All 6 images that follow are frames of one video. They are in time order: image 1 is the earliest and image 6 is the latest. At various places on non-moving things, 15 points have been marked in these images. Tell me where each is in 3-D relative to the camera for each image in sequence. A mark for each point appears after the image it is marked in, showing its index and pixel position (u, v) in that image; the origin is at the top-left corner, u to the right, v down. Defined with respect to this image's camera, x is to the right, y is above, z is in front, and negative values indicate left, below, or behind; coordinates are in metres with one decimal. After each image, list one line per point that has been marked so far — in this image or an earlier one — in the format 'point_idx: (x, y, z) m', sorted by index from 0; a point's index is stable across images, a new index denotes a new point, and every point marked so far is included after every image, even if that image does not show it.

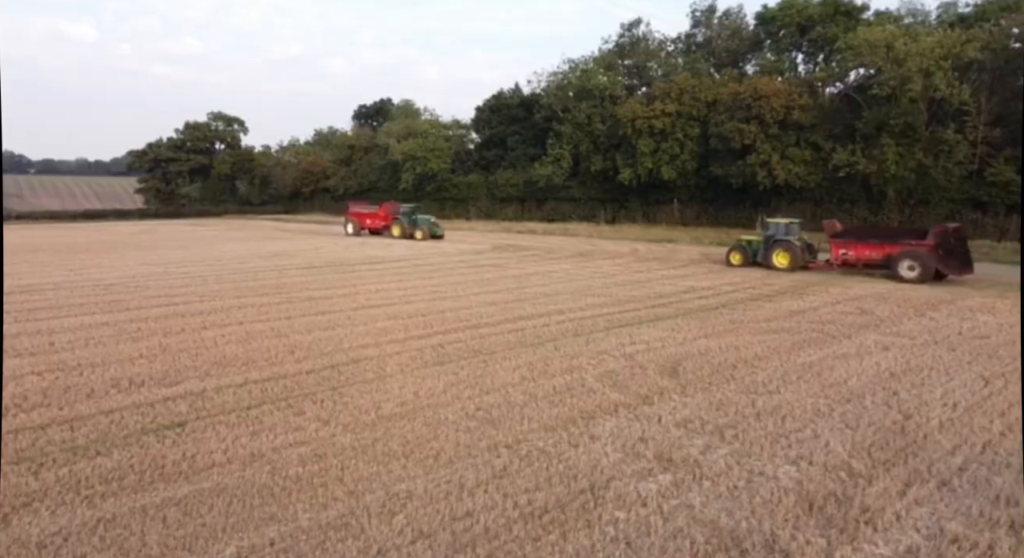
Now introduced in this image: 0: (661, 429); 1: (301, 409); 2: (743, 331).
0: (+1.2, -1.2, +4.2) m
1: (-1.8, -1.1, +4.6) m
2: (+3.1, -0.7, +7.2) m
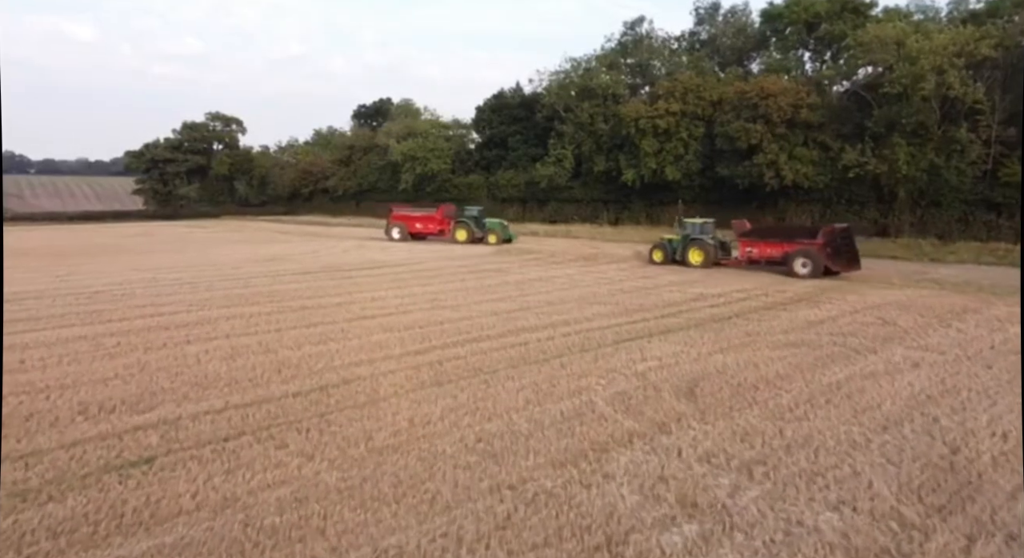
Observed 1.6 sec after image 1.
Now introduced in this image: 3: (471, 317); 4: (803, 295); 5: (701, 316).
0: (+1.2, -1.3, +3.8) m
1: (-1.8, -1.3, +4.1) m
2: (+3.1, -0.8, +6.7) m
3: (-0.6, -0.6, +8.1) m
4: (+5.3, -0.3, +9.7) m
5: (+2.9, -0.6, +8.2) m
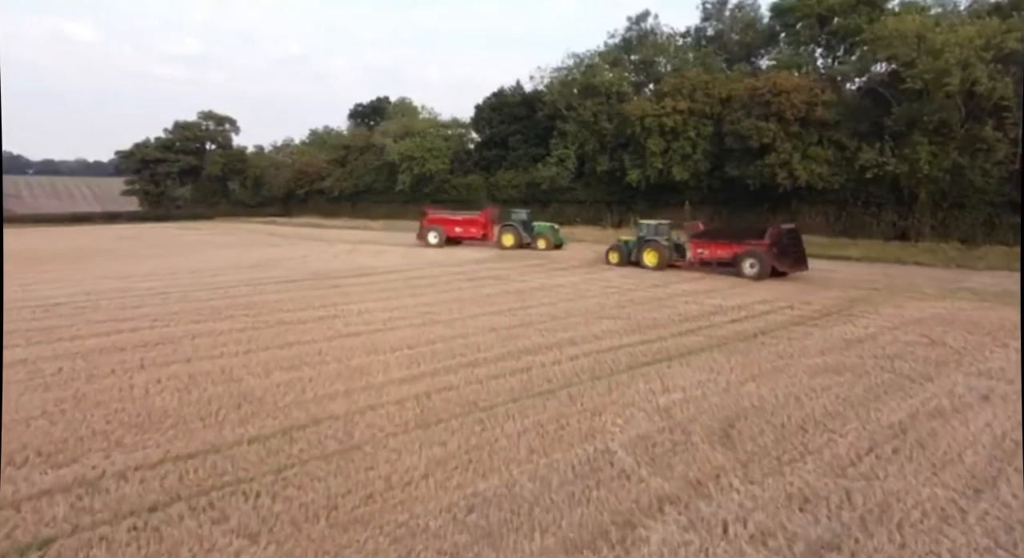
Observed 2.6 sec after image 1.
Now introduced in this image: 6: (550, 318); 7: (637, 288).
0: (+1.2, -1.5, +3.0) m
1: (-1.8, -1.4, +3.3) m
2: (+3.1, -1.0, +5.9) m
3: (-0.6, -0.8, +7.3) m
4: (+5.3, -0.5, +8.8) m
5: (+2.9, -0.8, +7.4) m
6: (+0.6, -0.6, +8.3) m
7: (+2.5, -0.2, +10.7) m
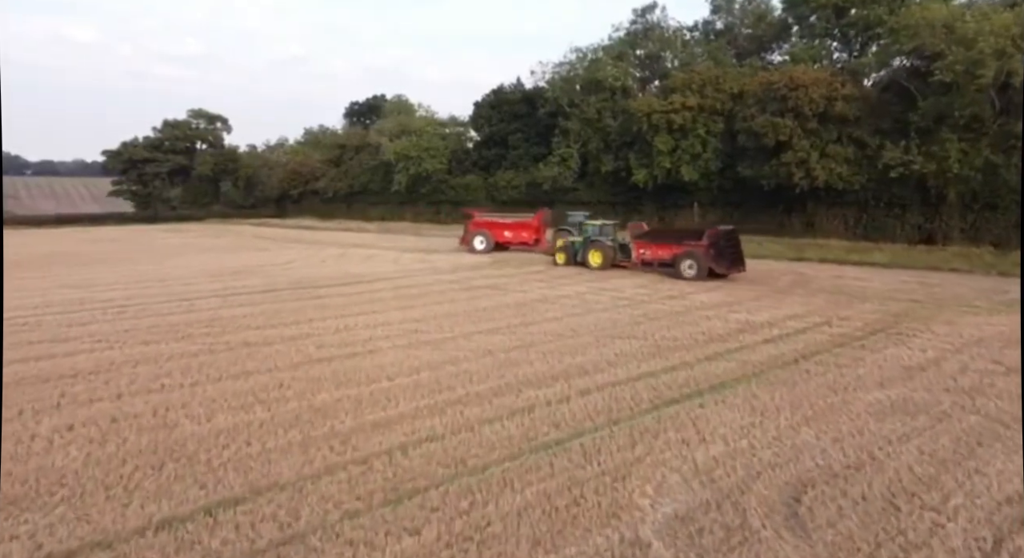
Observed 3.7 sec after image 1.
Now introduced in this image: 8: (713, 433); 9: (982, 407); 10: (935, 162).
0: (+1.2, -1.7, +1.9) m
1: (-1.8, -1.6, +2.2) m
2: (+3.1, -1.2, +4.8) m
3: (-0.6, -1.0, +6.2) m
4: (+5.3, -0.7, +7.8) m
5: (+2.9, -0.9, +6.3) m
6: (+0.6, -0.8, +7.2) m
7: (+2.5, -0.4, +9.6) m
8: (+1.7, -1.2, +4.4) m
9: (+4.3, -1.2, +4.9) m
10: (+11.5, +3.2, +14.4) m
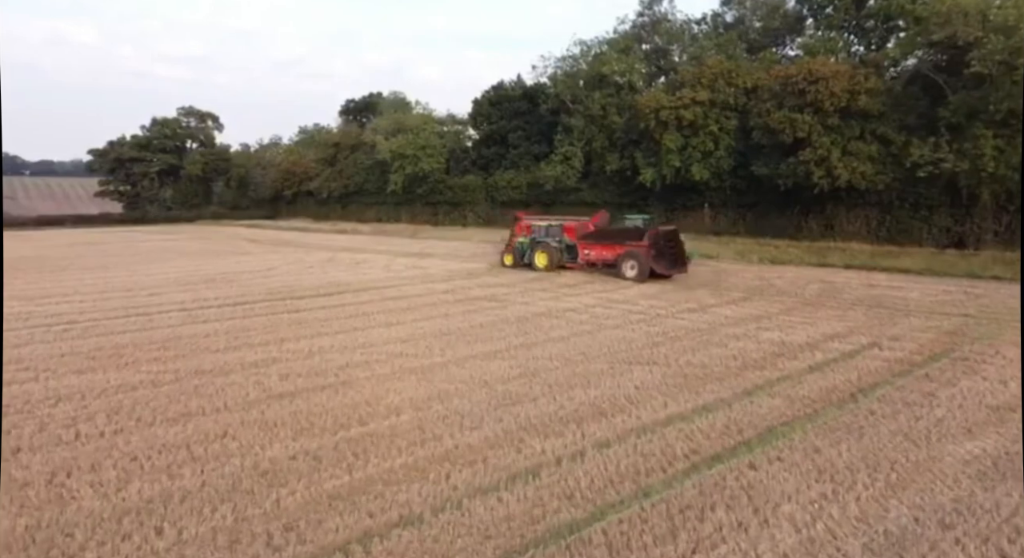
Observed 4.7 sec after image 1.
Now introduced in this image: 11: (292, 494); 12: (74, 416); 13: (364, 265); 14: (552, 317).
0: (+1.2, -1.9, +0.8) m
1: (-1.8, -1.8, +1.2) m
2: (+3.1, -1.4, +3.7) m
3: (-0.6, -1.1, +5.2) m
4: (+5.3, -0.8, +6.7) m
5: (+2.9, -1.1, +5.2) m
6: (+0.6, -1.0, +6.2) m
7: (+2.5, -0.6, +8.6) m
8: (+1.7, -1.4, +3.4) m
9: (+4.3, -1.3, +3.8) m
10: (+11.5, +3.0, +13.4) m
11: (-1.4, -1.4, +3.5) m
12: (-3.9, -1.2, +4.7) m
13: (-4.1, +0.4, +14.8) m
14: (+0.6, -0.6, +8.4) m
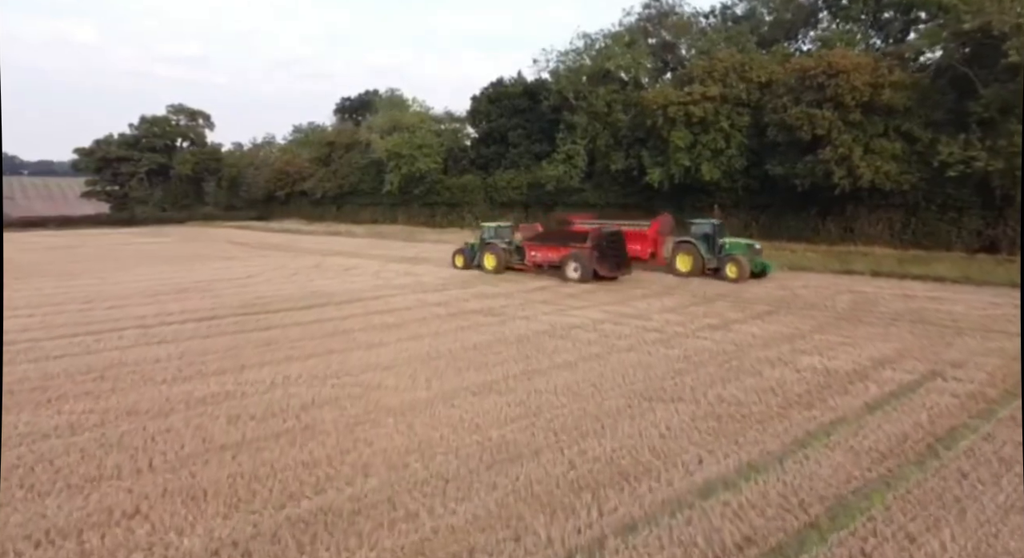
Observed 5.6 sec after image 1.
0: (+1.2, -2.1, -0.2) m
1: (-1.8, -2.0, +0.2) m
2: (+3.1, -1.6, +2.7) m
3: (-0.6, -1.3, +4.2) m
4: (+5.3, -1.0, +5.7) m
5: (+2.9, -1.3, +4.2) m
6: (+0.6, -1.2, +5.2) m
7: (+2.5, -0.8, +7.6) m
8: (+1.6, -1.6, +2.4) m
9: (+4.3, -1.5, +2.8) m
10: (+11.5, +2.8, +12.4) m
11: (-1.5, -1.6, +2.5) m
12: (-3.9, -1.4, +3.7) m
13: (-4.1, +0.2, +13.8) m
14: (+0.6, -0.8, +7.4) m
